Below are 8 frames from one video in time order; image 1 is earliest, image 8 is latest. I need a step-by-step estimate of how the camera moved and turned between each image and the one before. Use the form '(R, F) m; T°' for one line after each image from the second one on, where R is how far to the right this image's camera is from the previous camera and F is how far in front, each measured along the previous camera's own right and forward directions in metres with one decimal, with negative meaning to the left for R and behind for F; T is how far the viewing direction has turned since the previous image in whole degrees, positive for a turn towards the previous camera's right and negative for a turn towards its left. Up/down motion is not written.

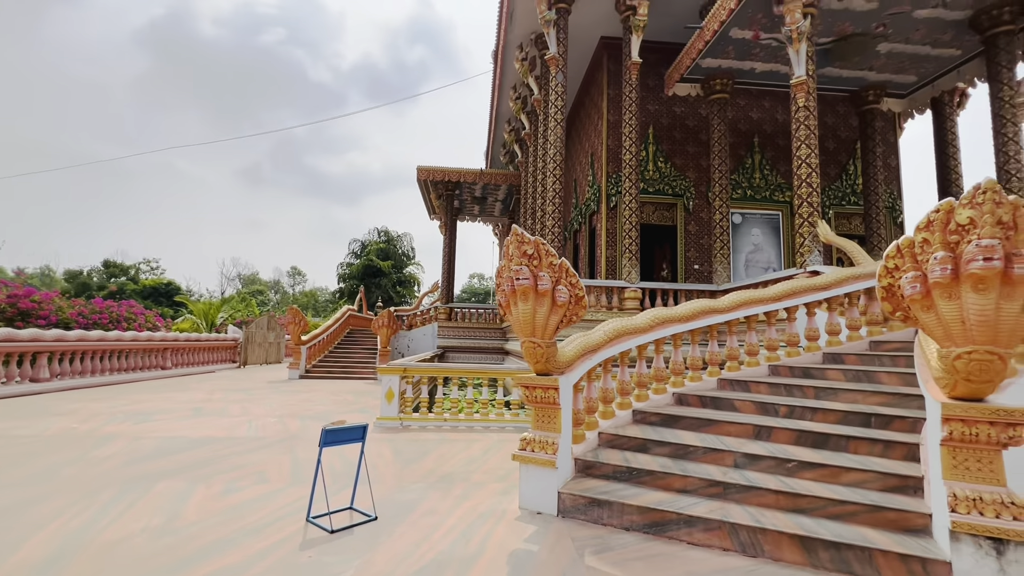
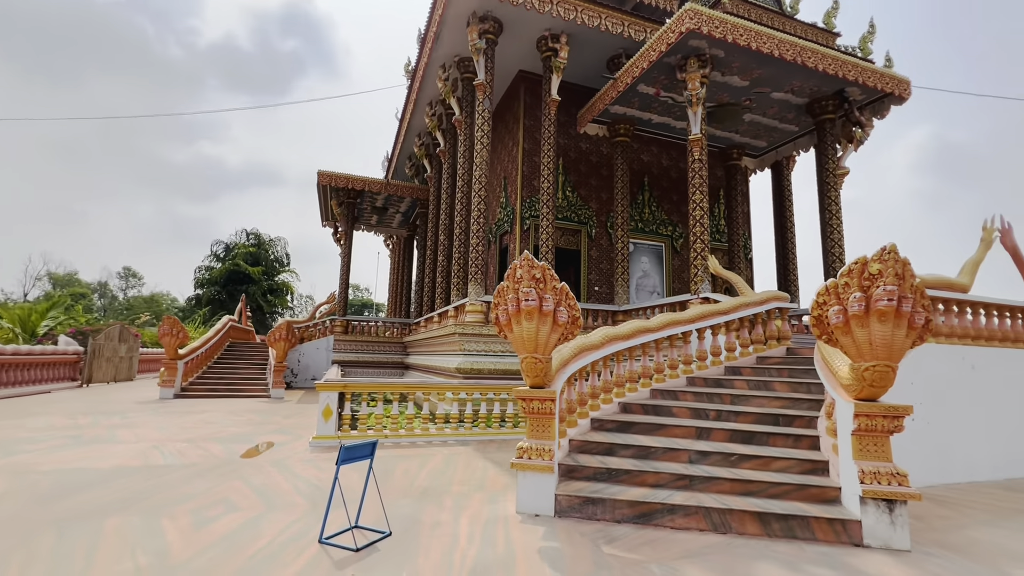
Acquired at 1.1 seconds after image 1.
(-0.8, -0.1) m; +15°
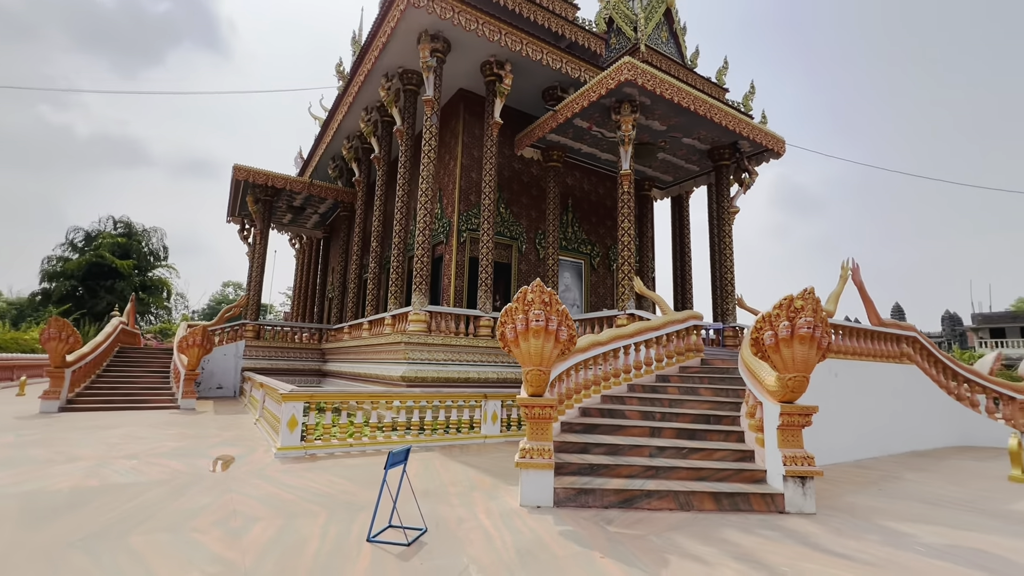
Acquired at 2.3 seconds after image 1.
(-0.8, -0.3) m; +13°
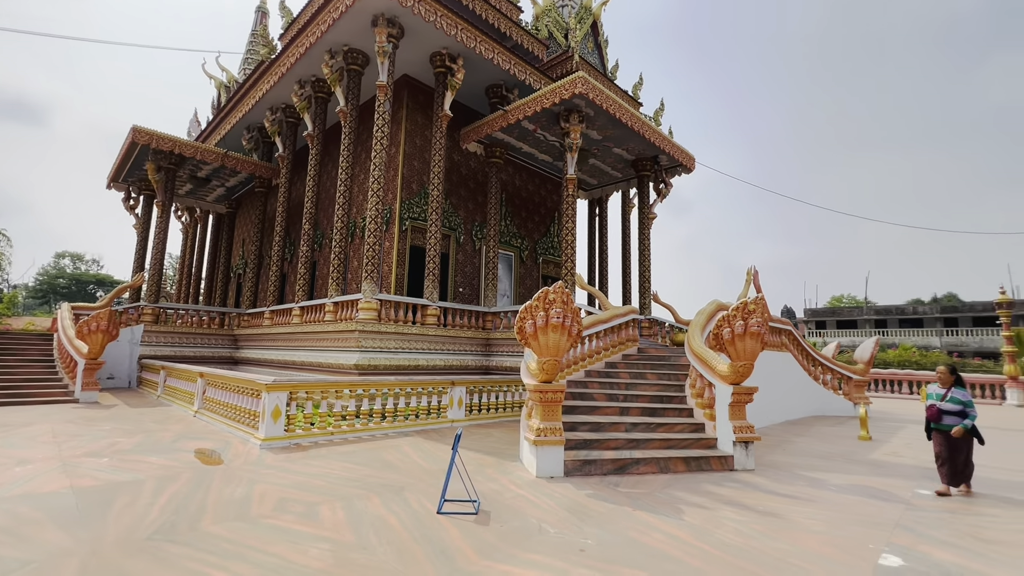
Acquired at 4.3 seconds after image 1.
(-1.0, -0.3) m; +13°
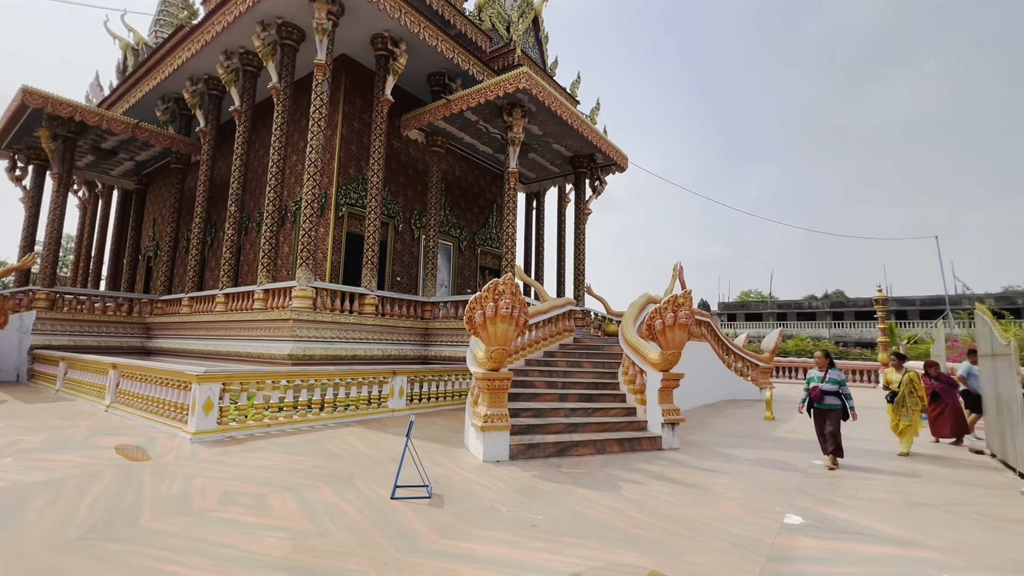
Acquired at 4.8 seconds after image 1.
(-0.2, -0.1) m; +8°
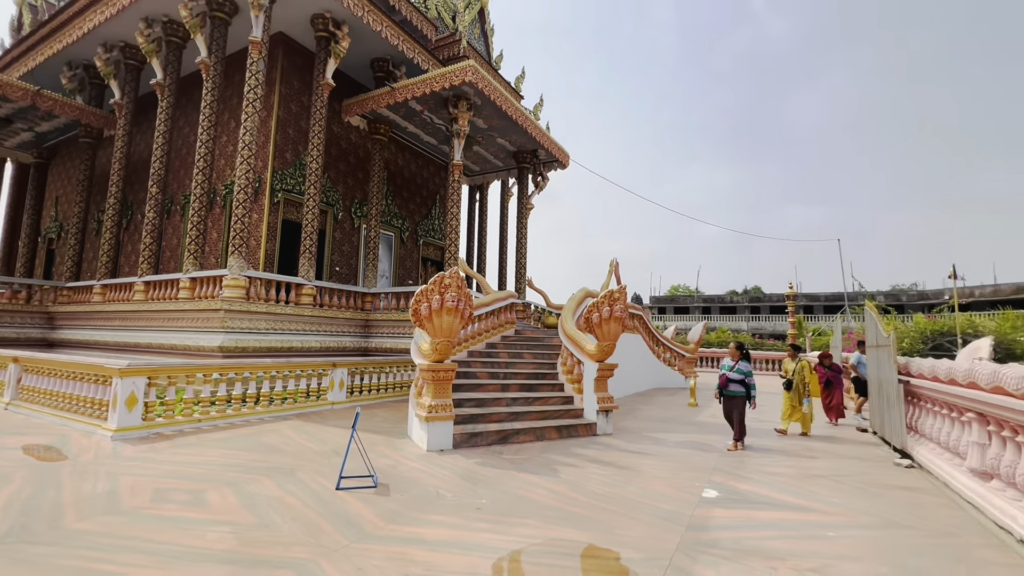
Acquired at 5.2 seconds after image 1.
(0.0, -0.1) m; +7°
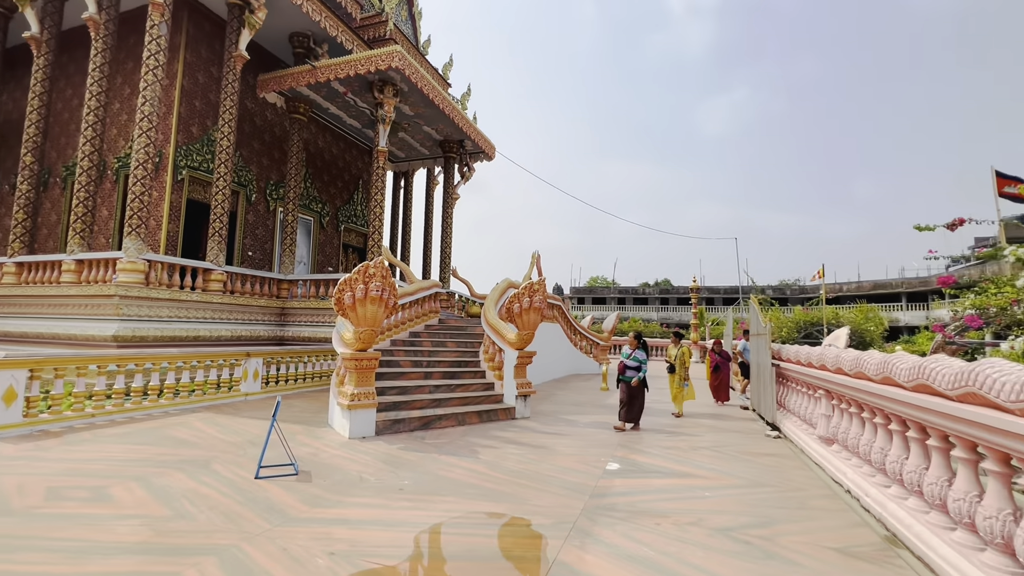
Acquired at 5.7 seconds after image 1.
(0.0, -0.2) m; +9°
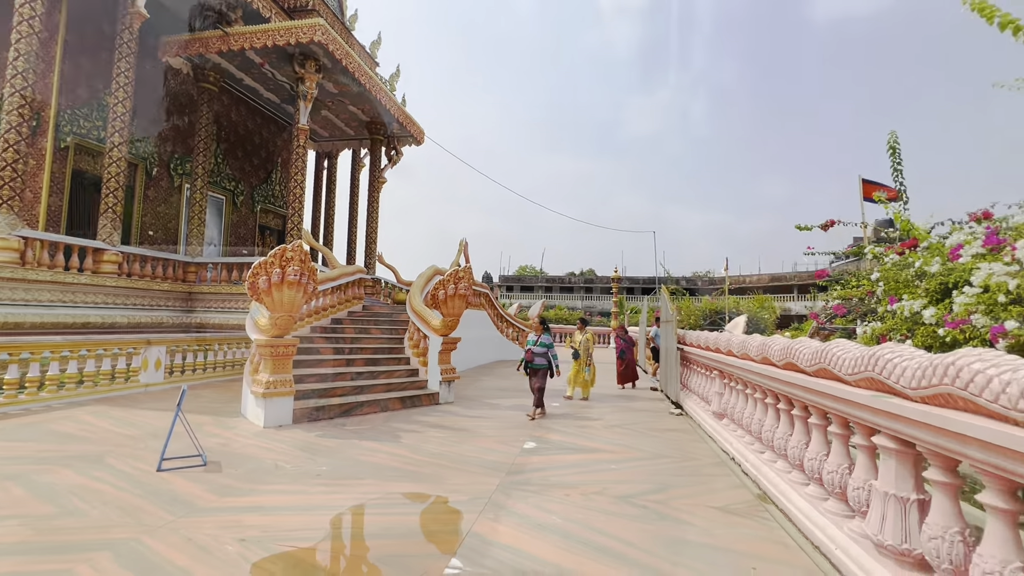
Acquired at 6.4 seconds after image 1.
(0.0, -0.1) m; +8°
